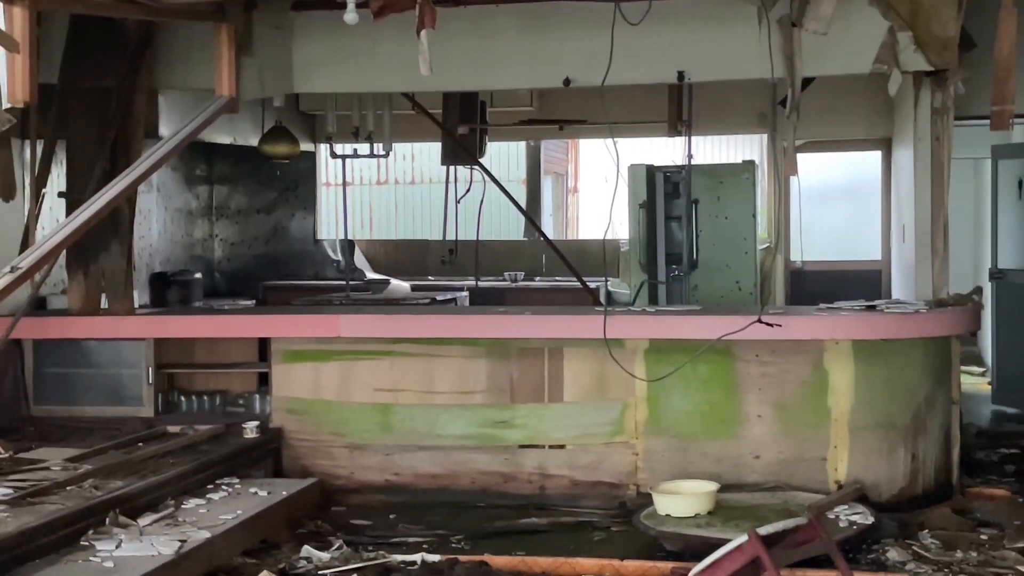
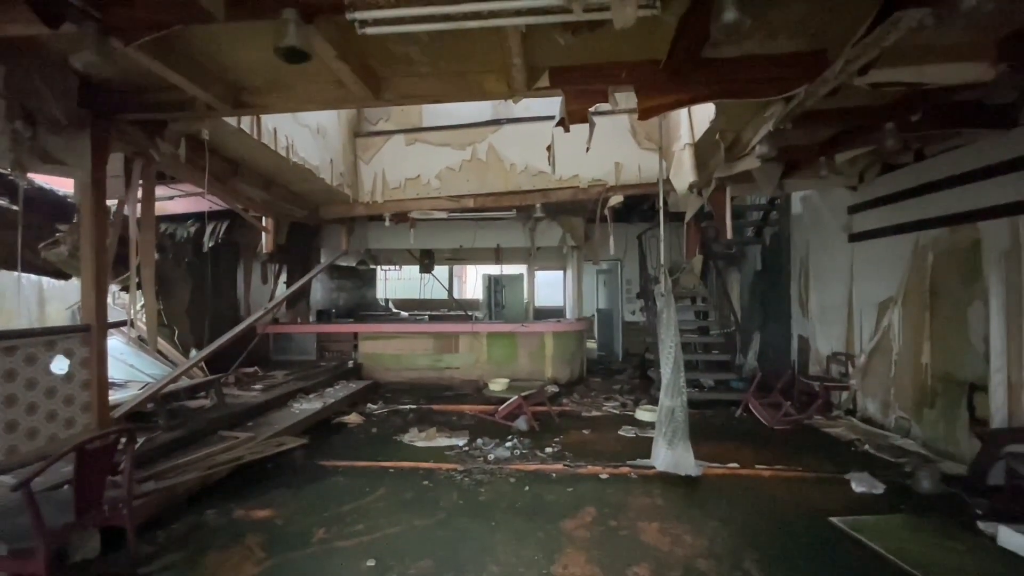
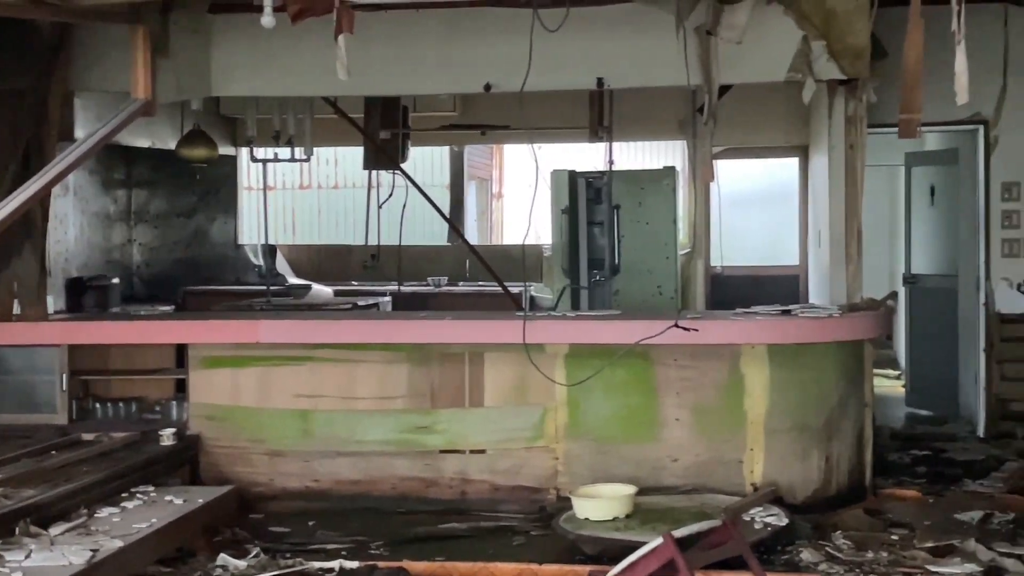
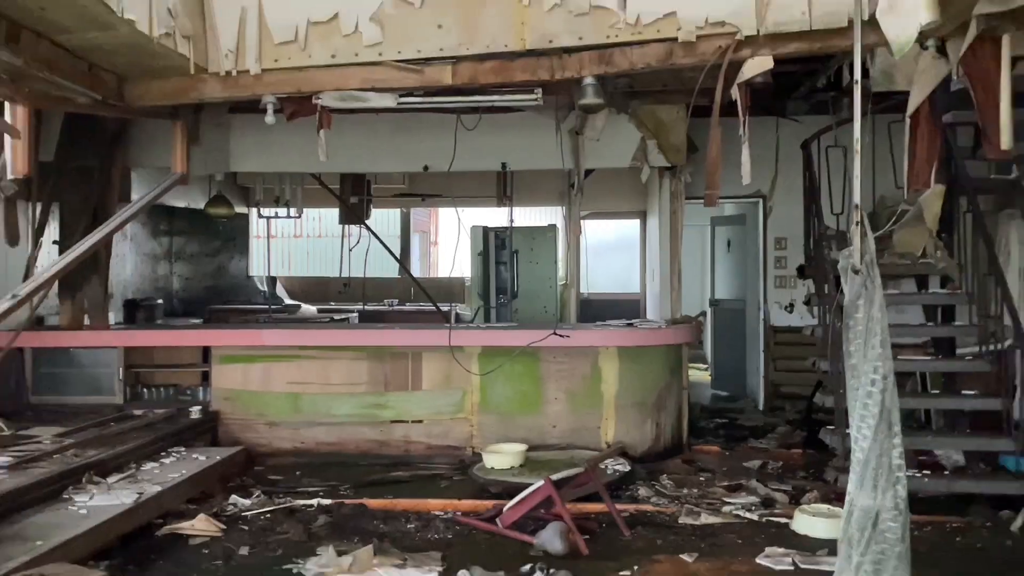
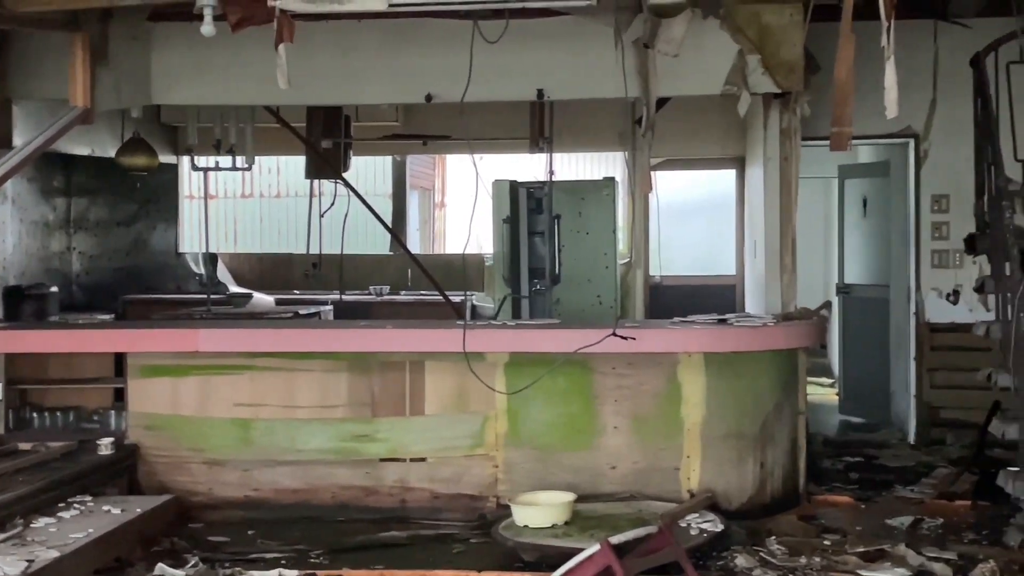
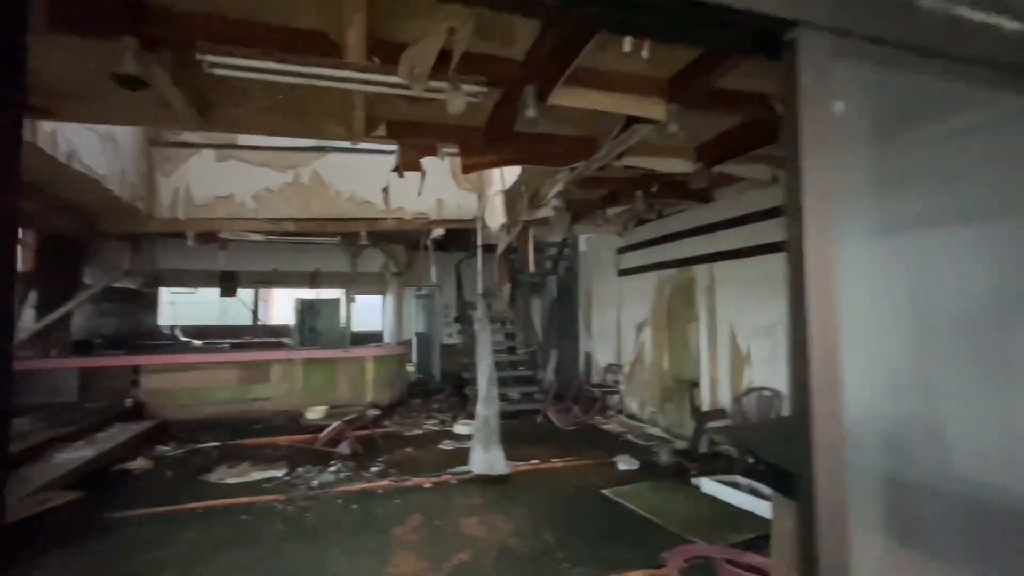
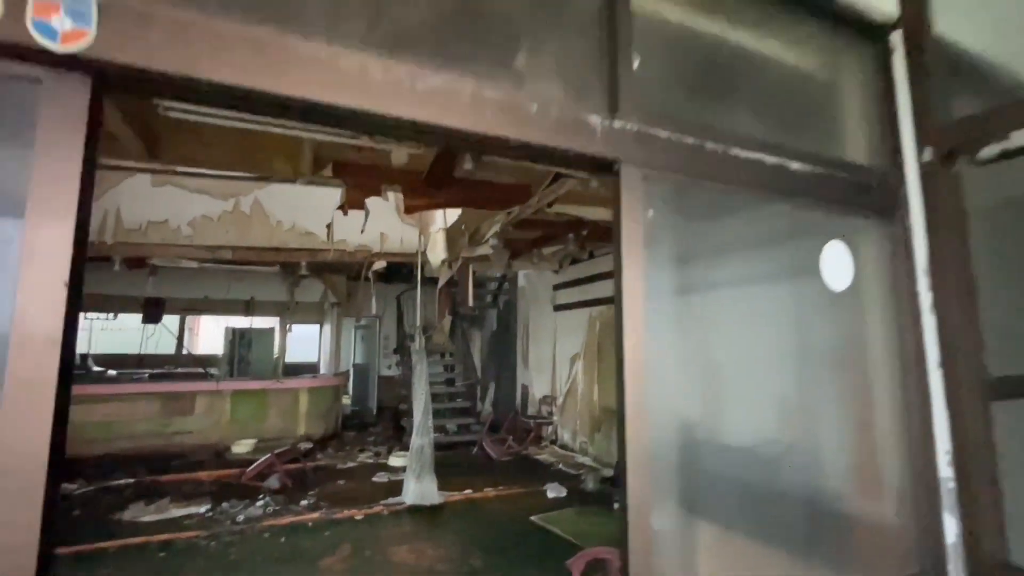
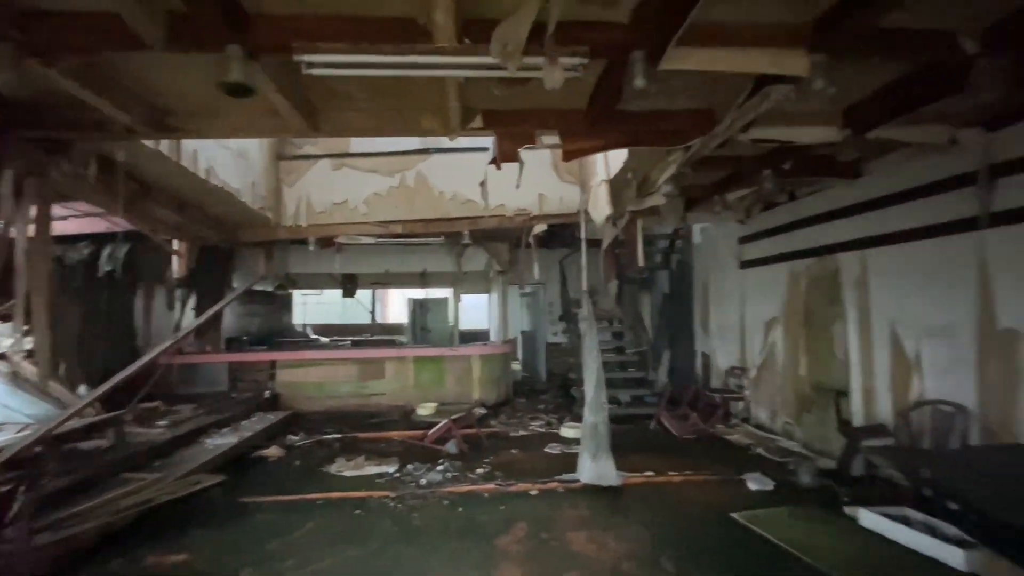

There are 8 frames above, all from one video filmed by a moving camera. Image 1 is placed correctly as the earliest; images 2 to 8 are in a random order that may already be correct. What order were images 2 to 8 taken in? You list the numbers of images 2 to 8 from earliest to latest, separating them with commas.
3, 5, 4, 2, 8, 6, 7
